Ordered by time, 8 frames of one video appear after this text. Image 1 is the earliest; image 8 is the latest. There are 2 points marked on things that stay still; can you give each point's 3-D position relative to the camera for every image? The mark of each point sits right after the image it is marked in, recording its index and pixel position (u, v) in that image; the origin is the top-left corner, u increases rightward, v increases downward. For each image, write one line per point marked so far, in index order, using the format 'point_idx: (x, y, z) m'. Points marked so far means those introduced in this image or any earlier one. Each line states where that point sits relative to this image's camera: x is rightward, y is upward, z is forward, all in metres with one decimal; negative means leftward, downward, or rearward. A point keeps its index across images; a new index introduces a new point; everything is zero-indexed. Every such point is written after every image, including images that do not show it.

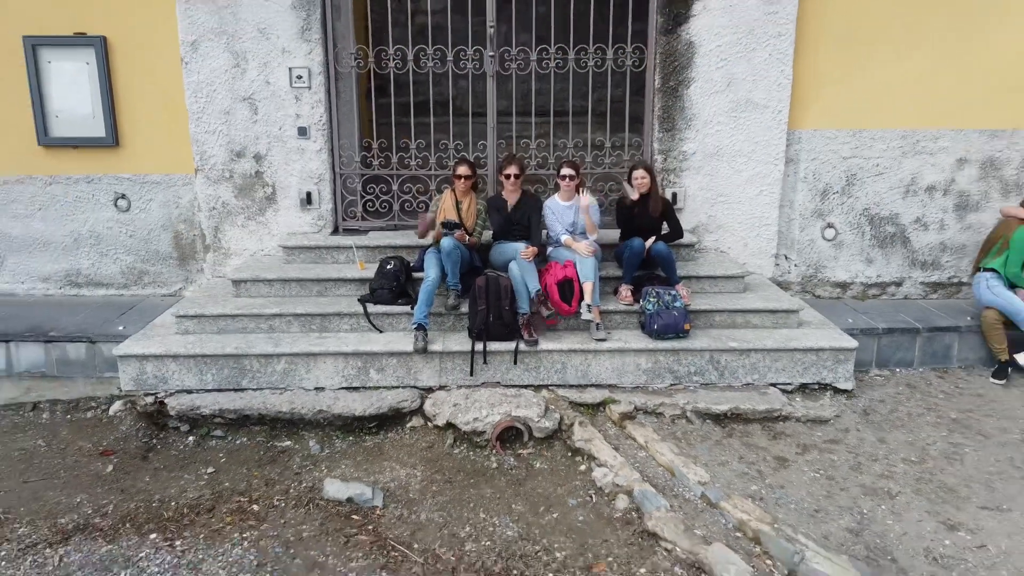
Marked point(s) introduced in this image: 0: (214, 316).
0: (-1.2, -0.1, +3.5) m
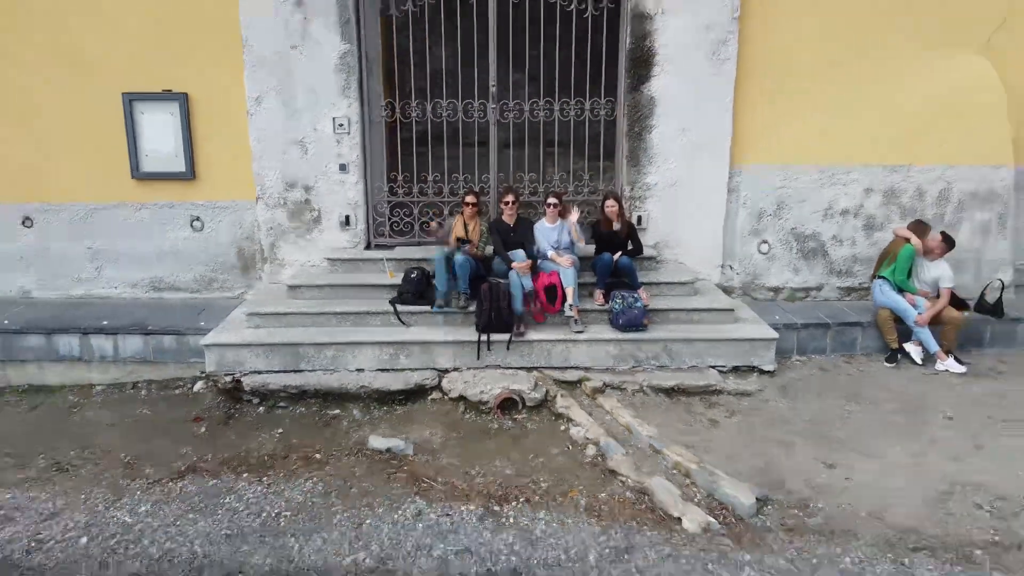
0: (-1.2, -0.1, +4.4) m
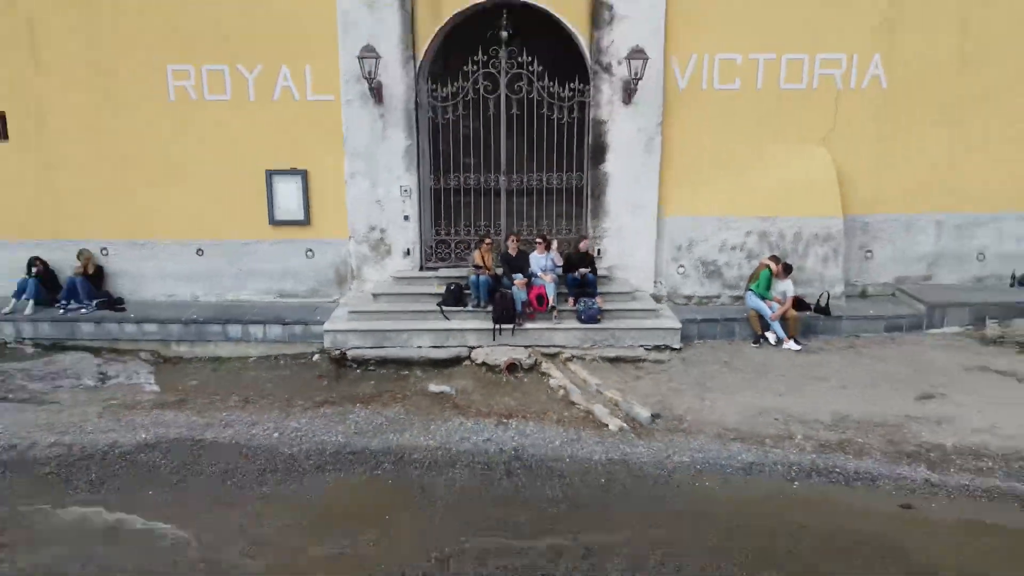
0: (-1.2, -0.2, +7.0) m
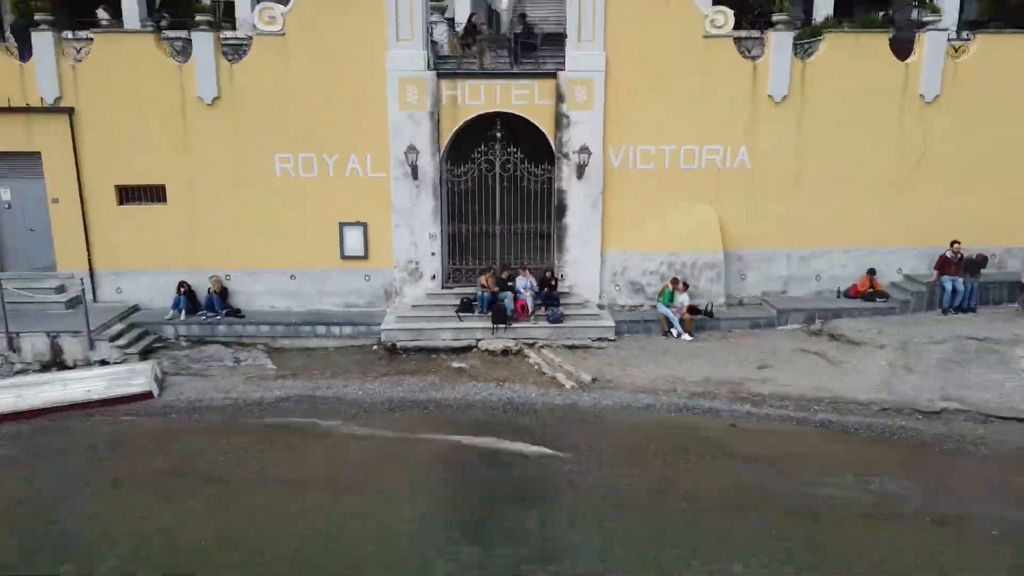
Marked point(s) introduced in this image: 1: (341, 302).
0: (-1.3, -0.3, +10.5) m
1: (-2.2, -0.2, +11.0) m
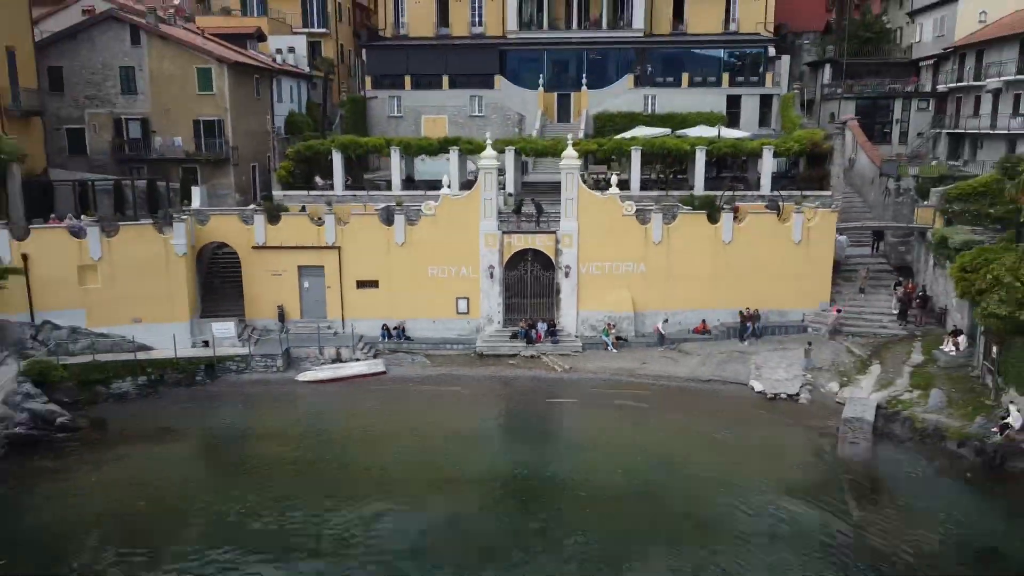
0: (-0.7, -1.4, +23.1) m
1: (-1.6, -1.3, +23.6) m
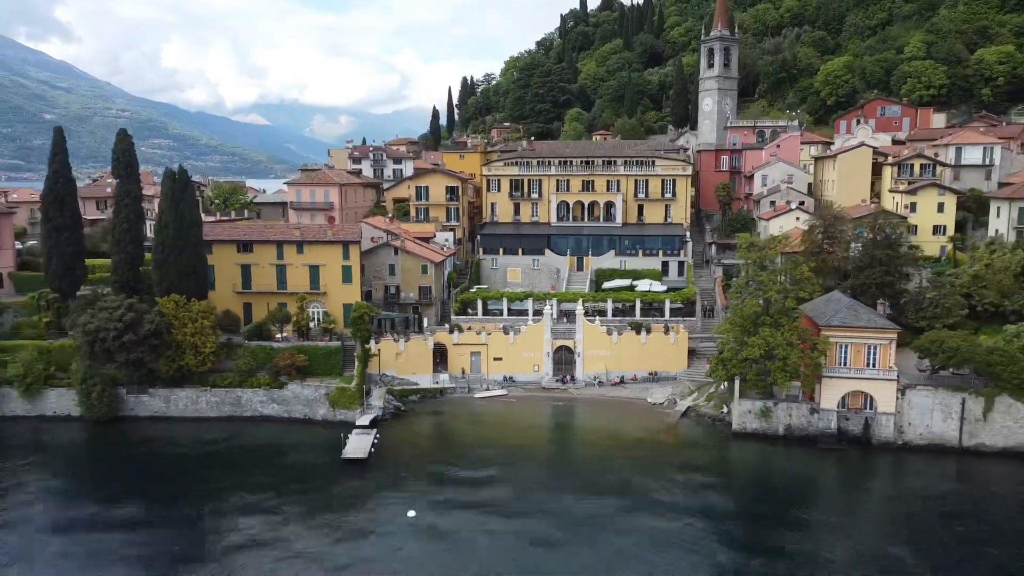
0: (+2.3, -6.3, +57.0) m
1: (+1.4, -6.2, +57.6) m
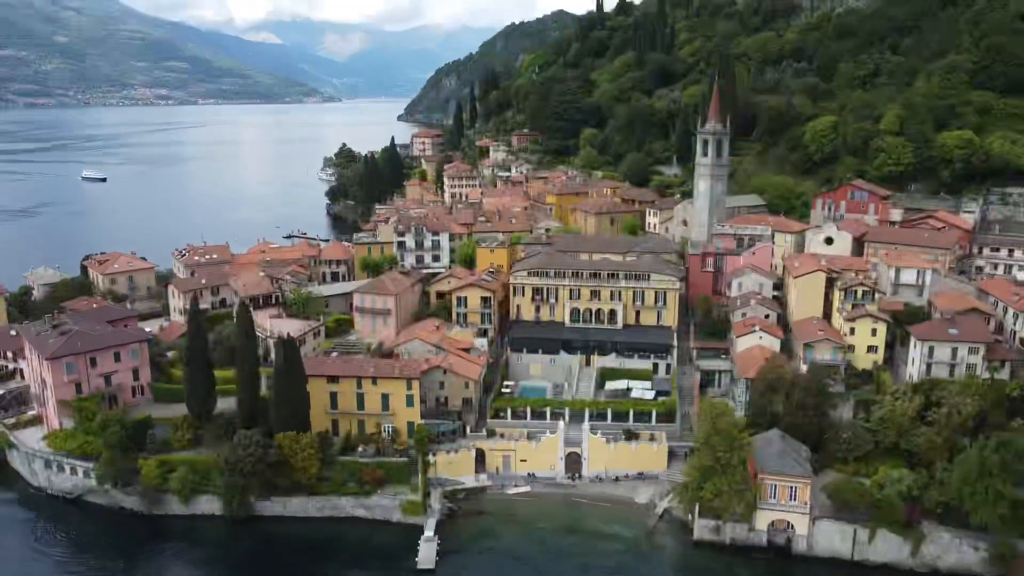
0: (+4.3, -16.7, +75.7) m
1: (+3.4, -16.5, +76.2) m
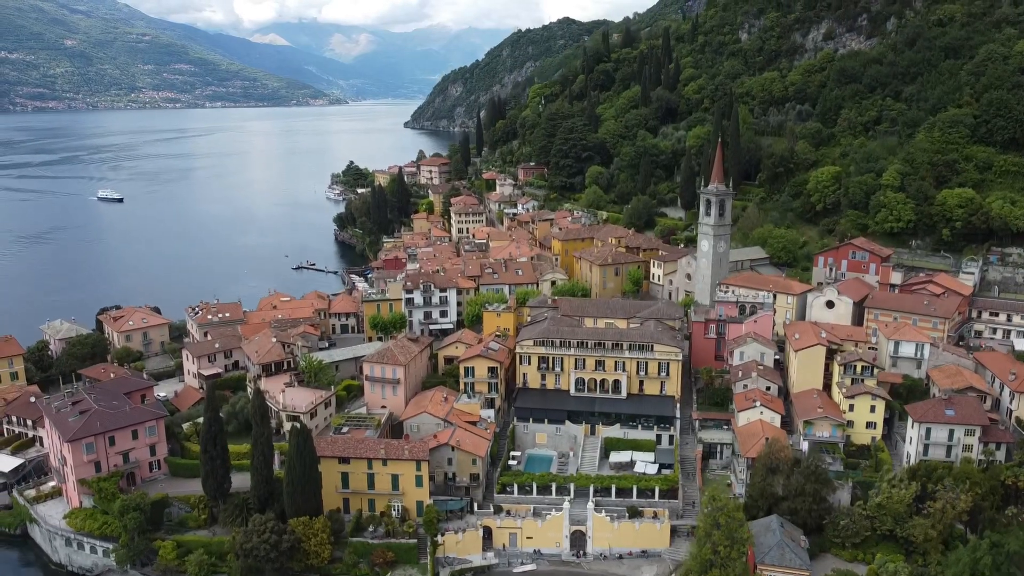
0: (+4.9, -24.1, +77.6) m
1: (+4.0, -23.9, +78.2) m
